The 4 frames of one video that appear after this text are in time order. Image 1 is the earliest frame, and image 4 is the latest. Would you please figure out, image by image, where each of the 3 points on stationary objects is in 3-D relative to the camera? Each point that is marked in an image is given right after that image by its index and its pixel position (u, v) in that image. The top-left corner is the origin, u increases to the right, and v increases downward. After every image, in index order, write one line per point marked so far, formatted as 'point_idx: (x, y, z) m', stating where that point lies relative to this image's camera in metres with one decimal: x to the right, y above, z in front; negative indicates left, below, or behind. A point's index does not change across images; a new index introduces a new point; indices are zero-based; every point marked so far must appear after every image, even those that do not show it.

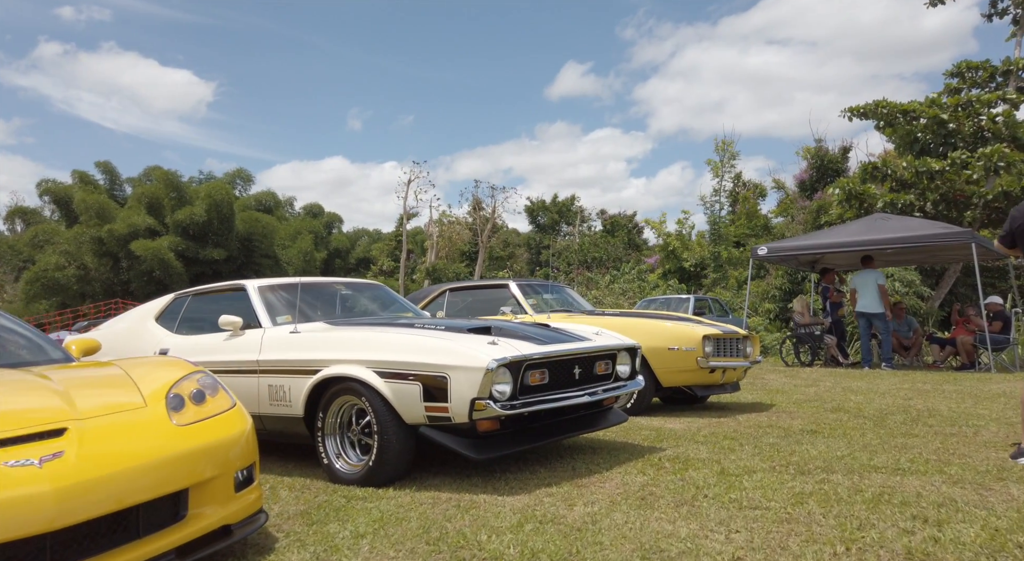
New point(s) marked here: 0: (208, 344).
0: (-2.0, -0.4, +4.6) m
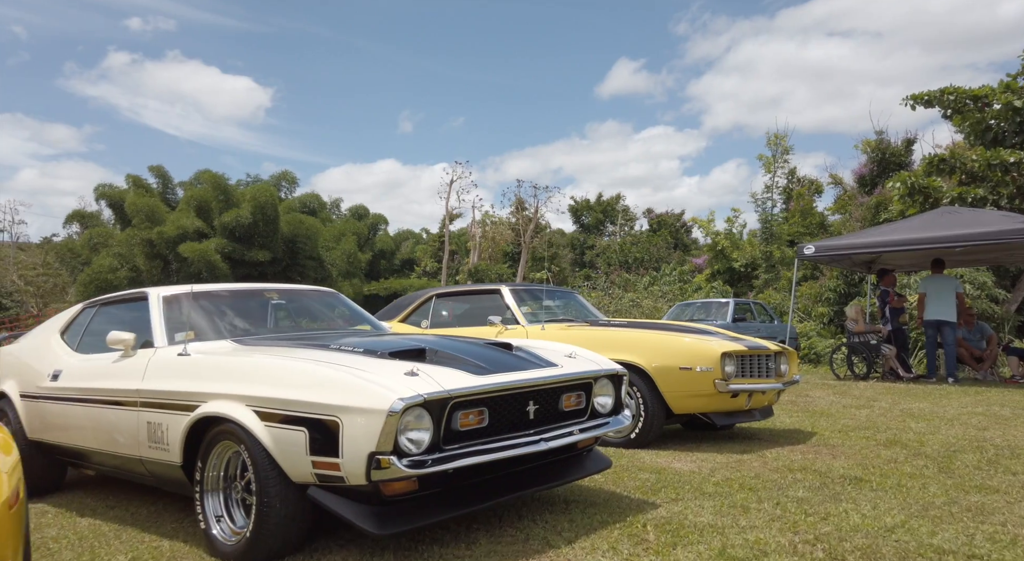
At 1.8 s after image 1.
0: (-2.3, -0.5, +3.8) m
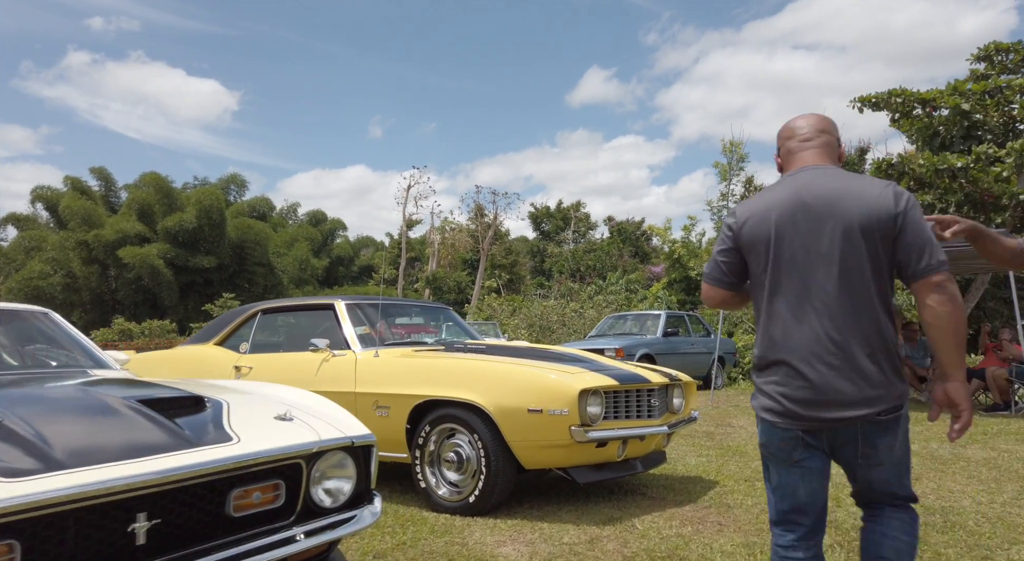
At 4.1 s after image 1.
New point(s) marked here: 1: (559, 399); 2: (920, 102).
0: (-3.4, -0.5, +2.4) m
1: (+0.3, -0.7, +4.1) m
2: (+7.3, +3.2, +12.2) m
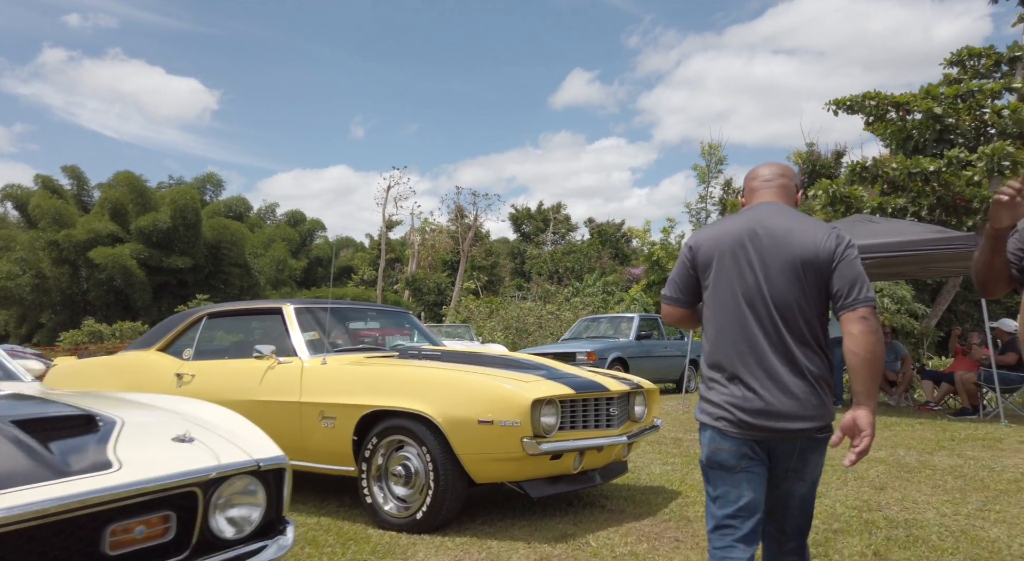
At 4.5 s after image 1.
0: (-3.6, -0.6, +2.1) m
1: (0.0, -0.7, +3.9) m
2: (+6.8, +3.1, +12.2) m
